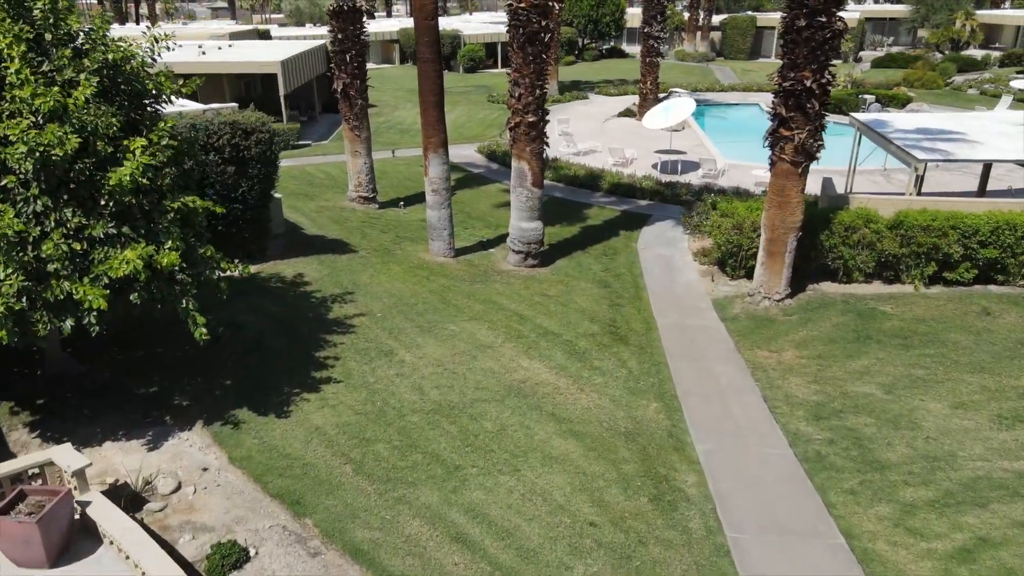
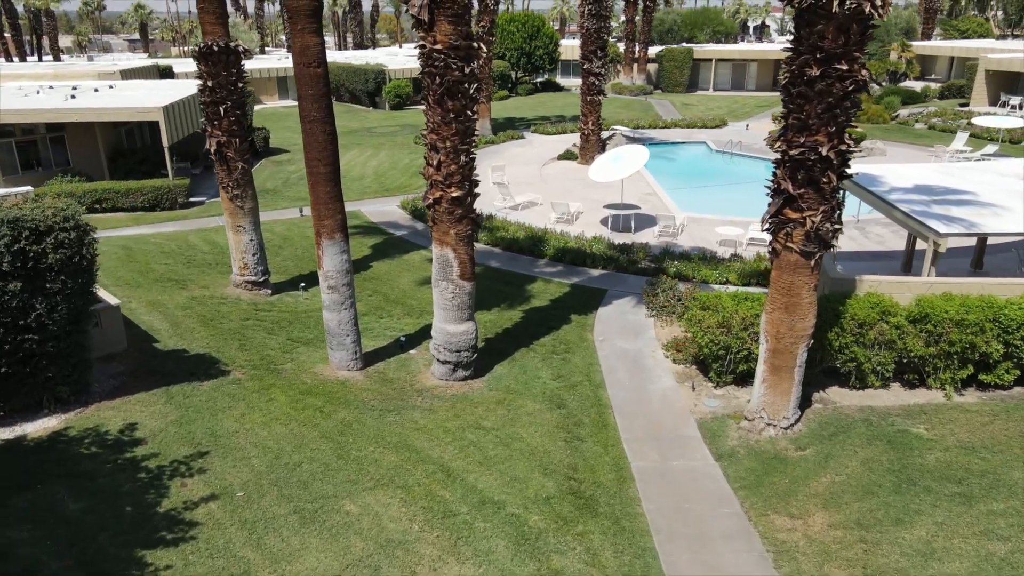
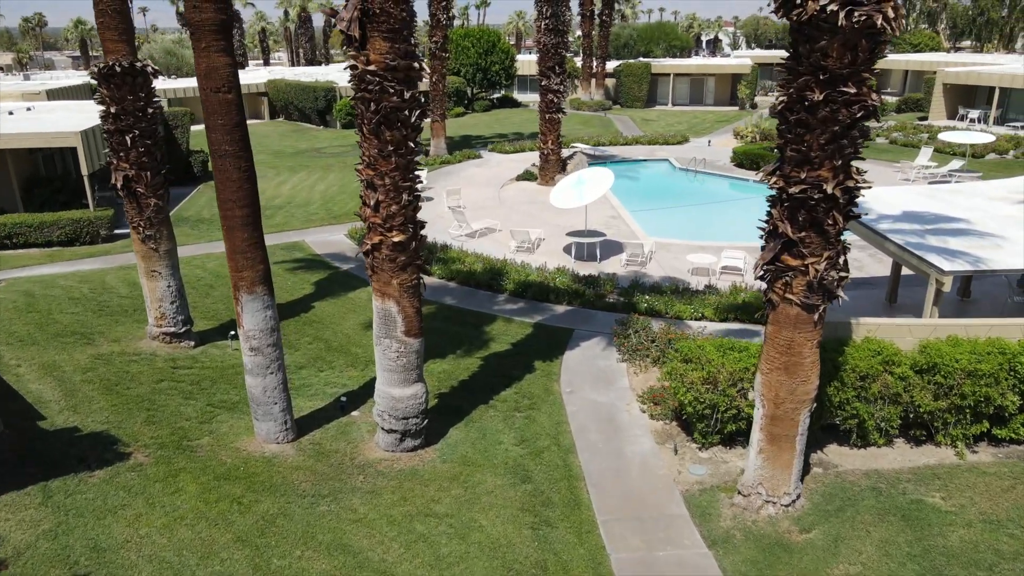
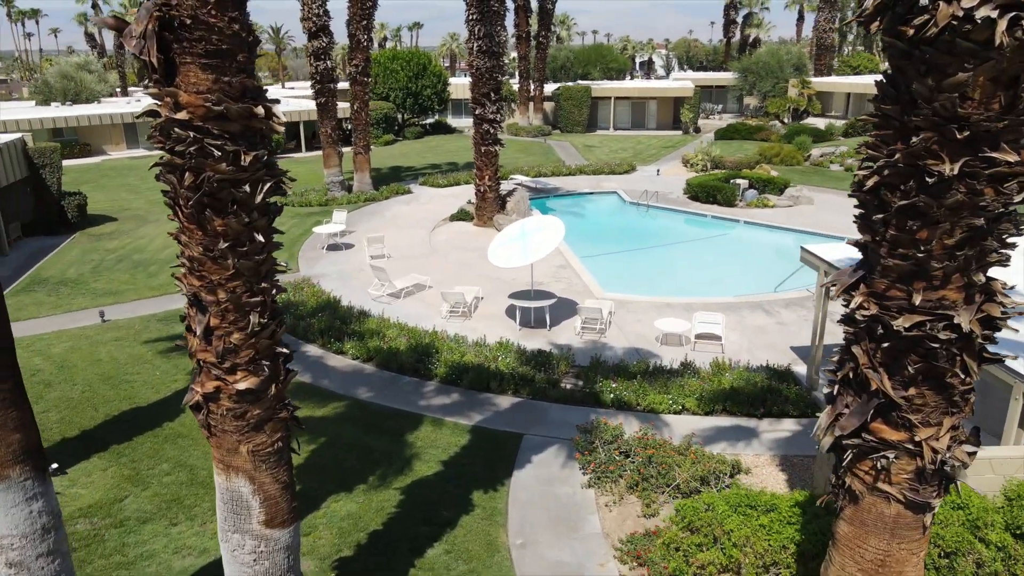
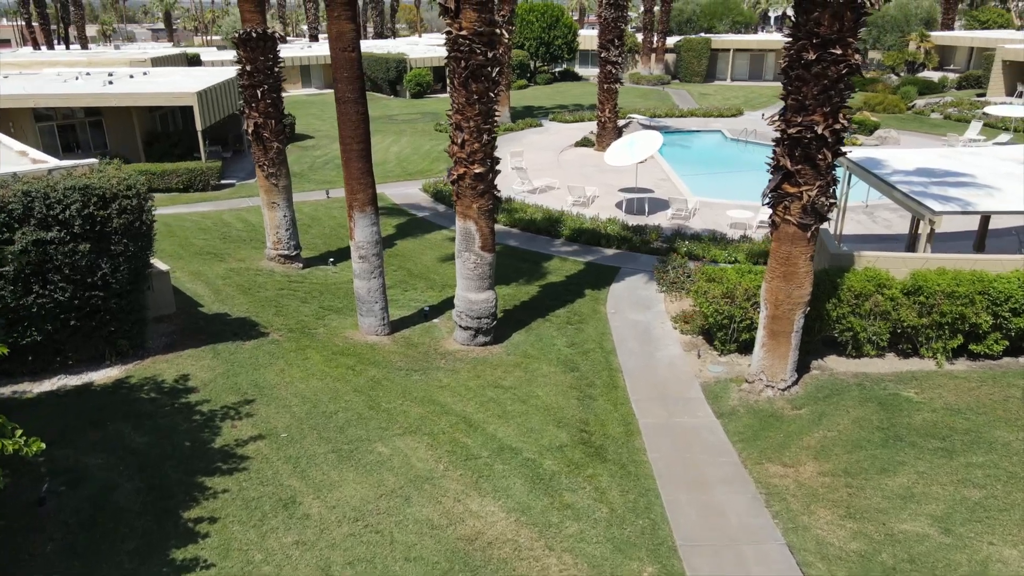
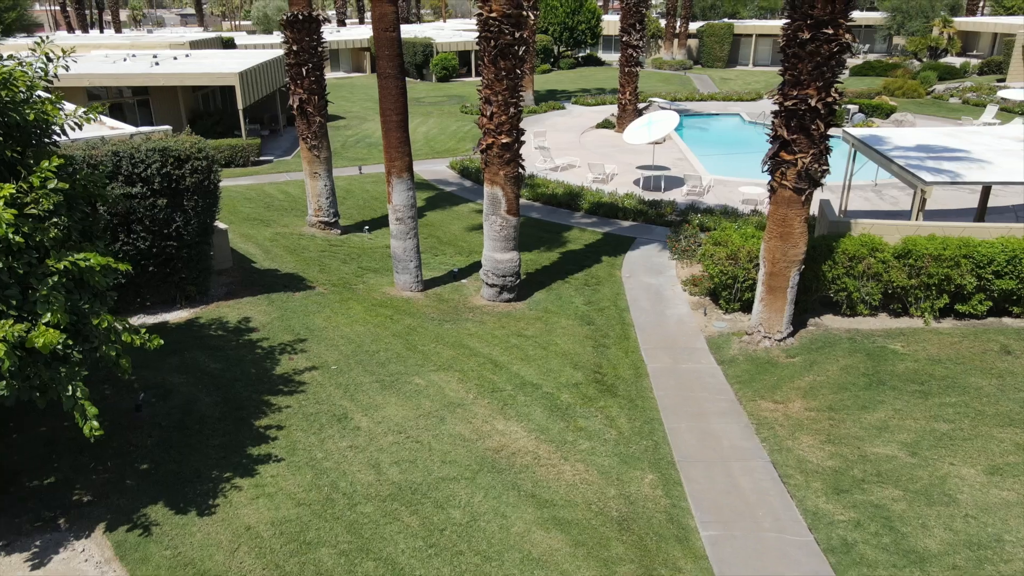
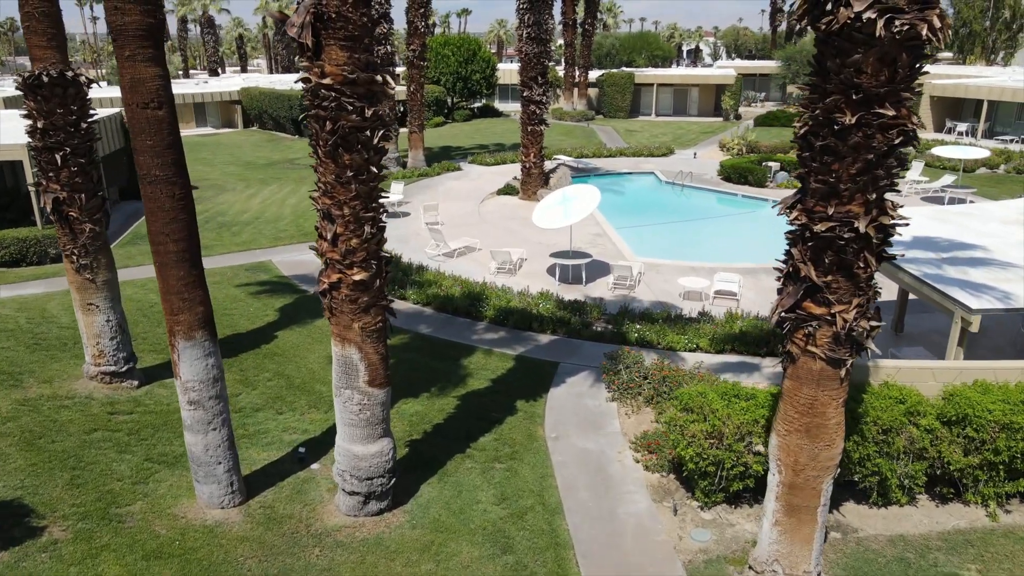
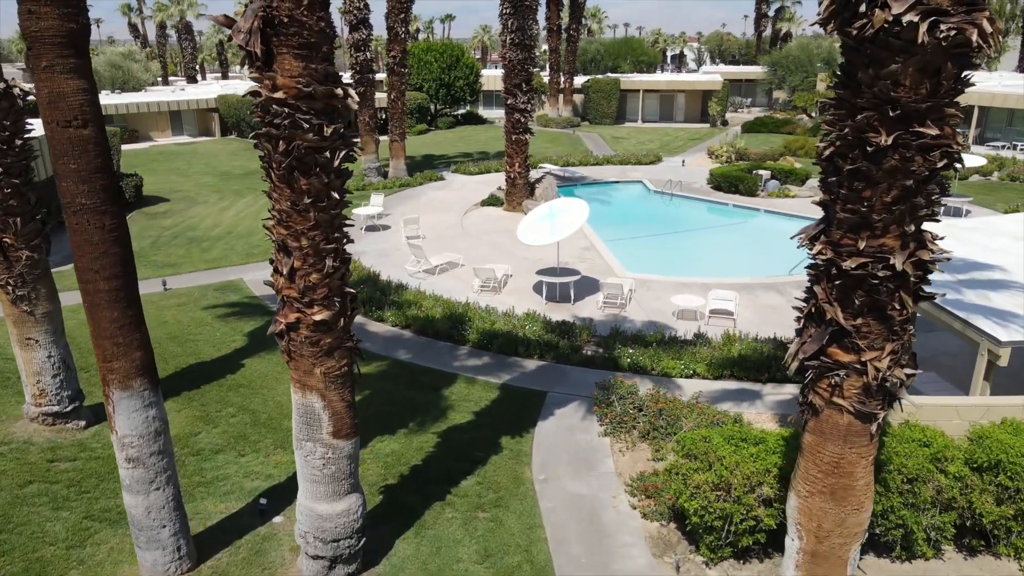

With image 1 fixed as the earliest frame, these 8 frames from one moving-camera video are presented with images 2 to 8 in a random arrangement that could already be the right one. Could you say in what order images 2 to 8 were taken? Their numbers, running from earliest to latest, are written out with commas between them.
6, 5, 2, 3, 7, 8, 4
